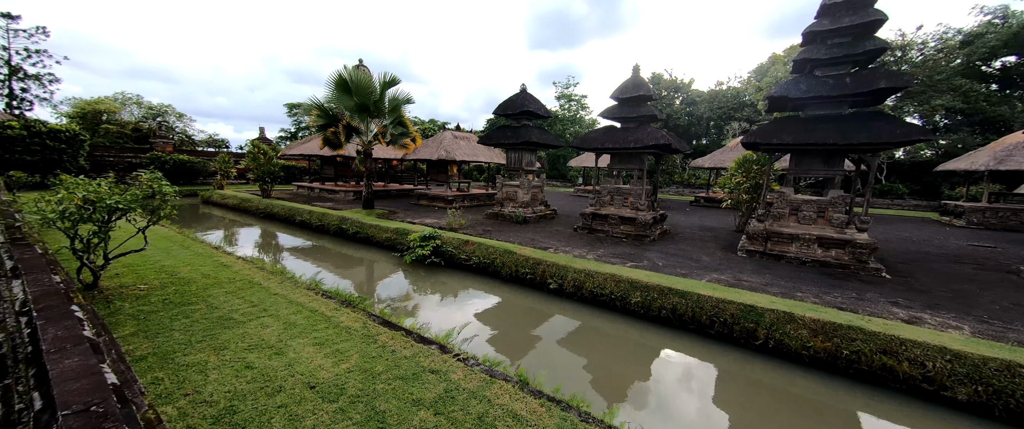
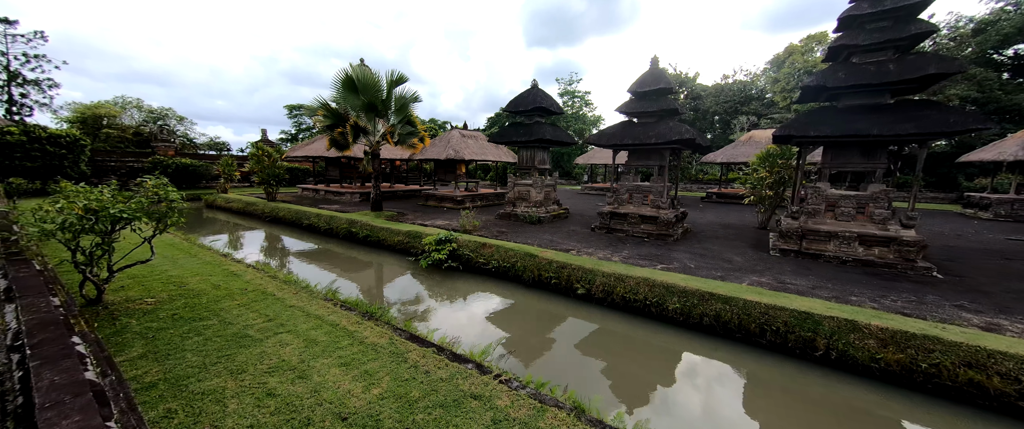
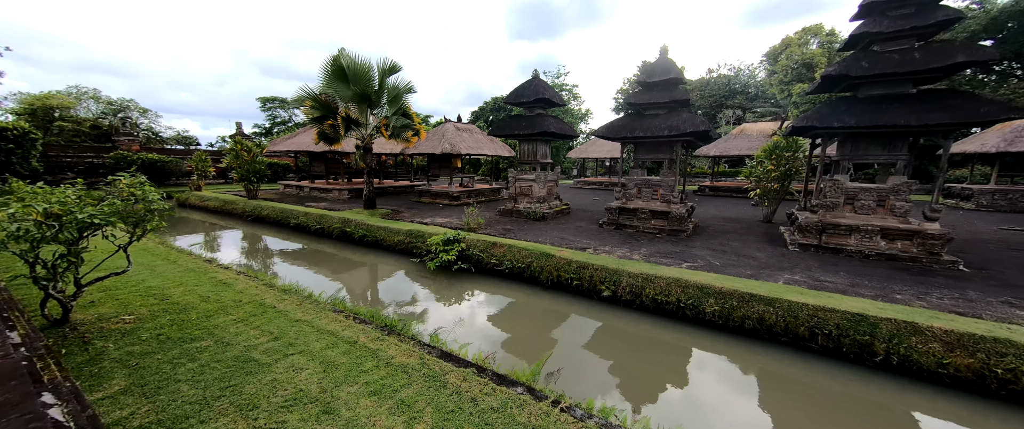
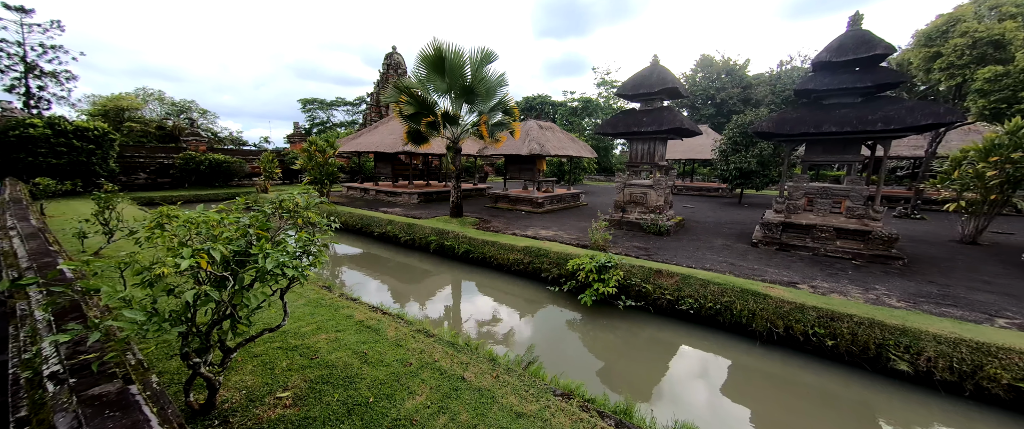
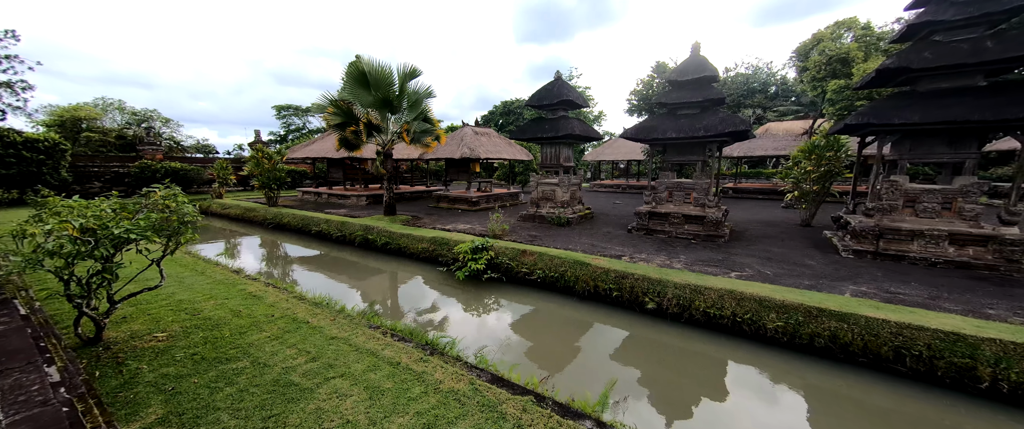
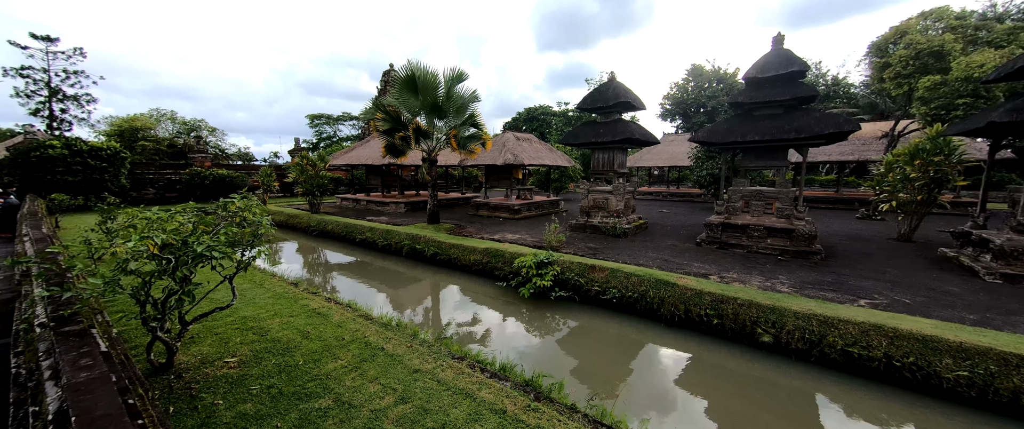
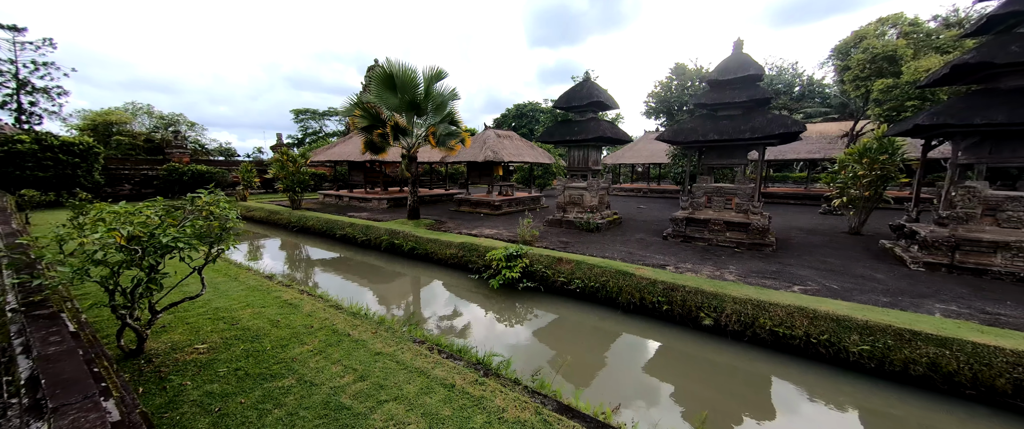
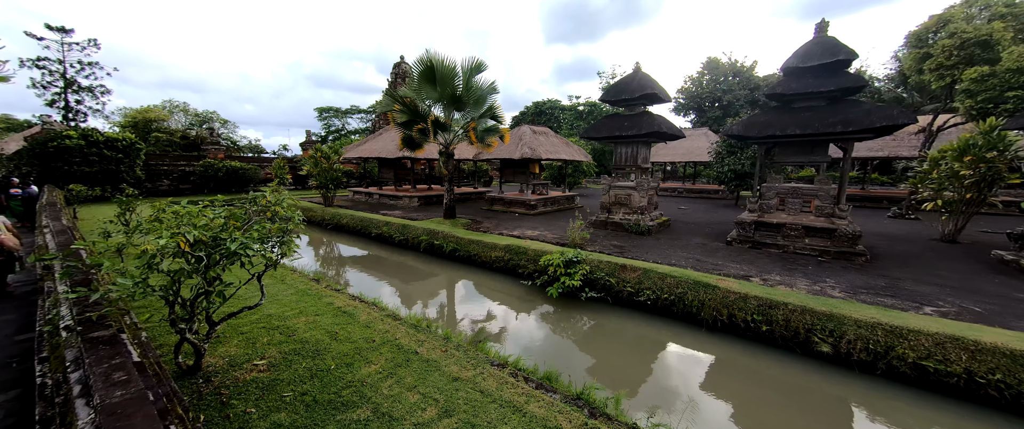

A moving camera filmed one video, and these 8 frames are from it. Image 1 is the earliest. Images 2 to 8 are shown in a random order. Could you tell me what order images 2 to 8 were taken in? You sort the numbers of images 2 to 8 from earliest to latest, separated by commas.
2, 3, 5, 7, 6, 8, 4
